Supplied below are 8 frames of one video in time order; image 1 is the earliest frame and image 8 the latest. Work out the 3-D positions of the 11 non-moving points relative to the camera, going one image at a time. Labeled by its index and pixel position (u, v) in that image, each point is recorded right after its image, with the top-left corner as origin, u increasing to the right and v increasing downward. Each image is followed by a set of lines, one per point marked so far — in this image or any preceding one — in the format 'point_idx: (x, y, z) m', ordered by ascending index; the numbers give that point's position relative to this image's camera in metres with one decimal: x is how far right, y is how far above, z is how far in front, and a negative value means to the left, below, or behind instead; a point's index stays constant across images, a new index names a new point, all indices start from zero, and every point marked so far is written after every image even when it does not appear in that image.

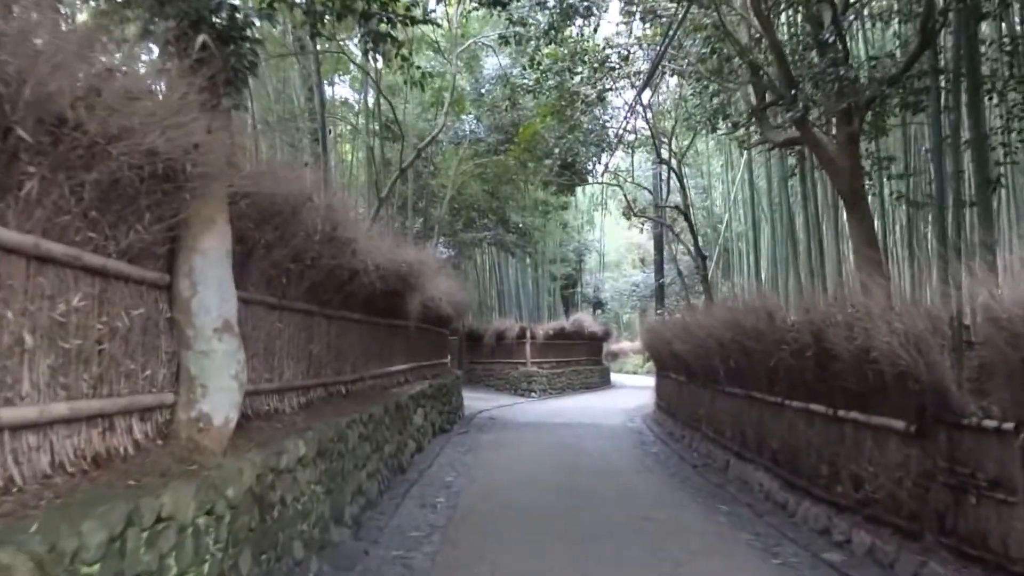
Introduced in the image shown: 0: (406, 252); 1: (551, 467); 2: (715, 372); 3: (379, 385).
0: (-0.7, +0.2, +7.7) m
1: (+0.3, -1.4, +8.9) m
2: (+1.6, -0.7, +8.8) m
3: (-1.0, -0.7, +8.3) m
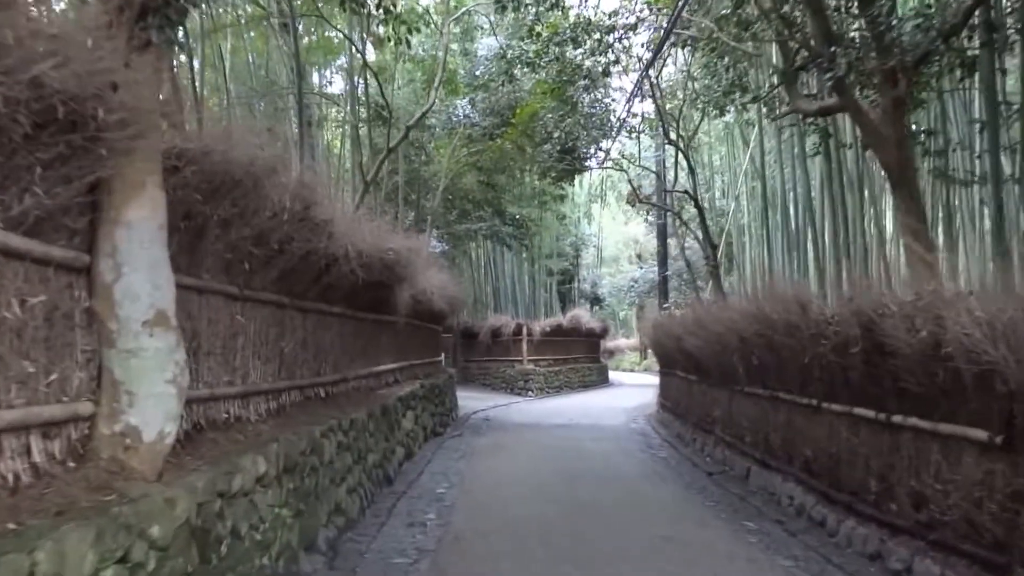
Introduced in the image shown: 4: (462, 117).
0: (-0.7, +0.3, +6.9) m
1: (+0.3, -1.4, +8.2) m
2: (+1.6, -0.6, +8.0) m
3: (-1.0, -0.7, +7.5) m
4: (-0.6, +2.1, +13.2) m
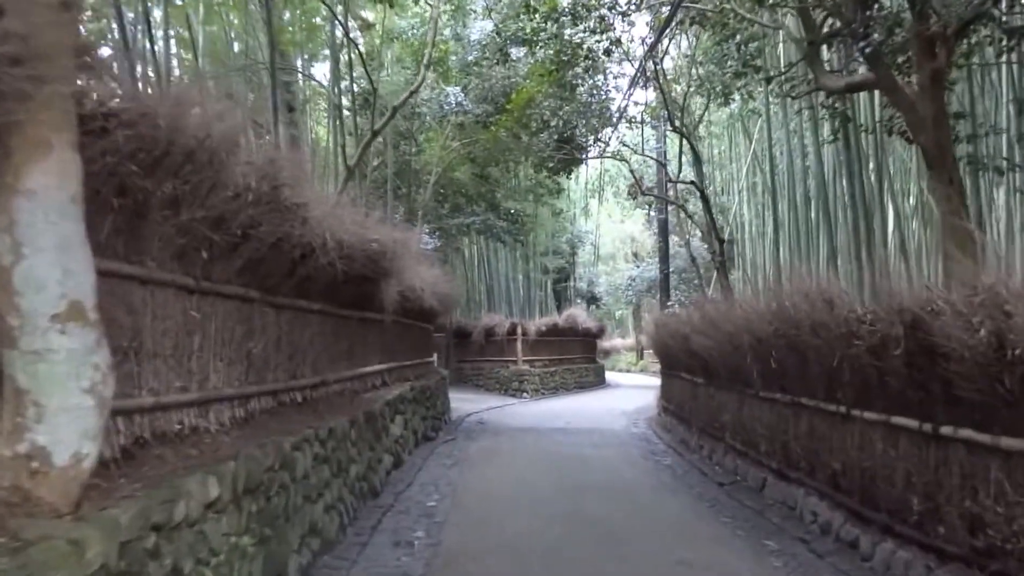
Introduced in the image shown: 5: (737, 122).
0: (-0.8, +0.3, +6.3) m
1: (+0.3, -1.4, +7.6) m
2: (+1.6, -0.6, +7.4) m
3: (-1.0, -0.6, +6.9) m
4: (-0.6, +2.1, +12.6) m
5: (+2.6, +1.9, +12.4) m
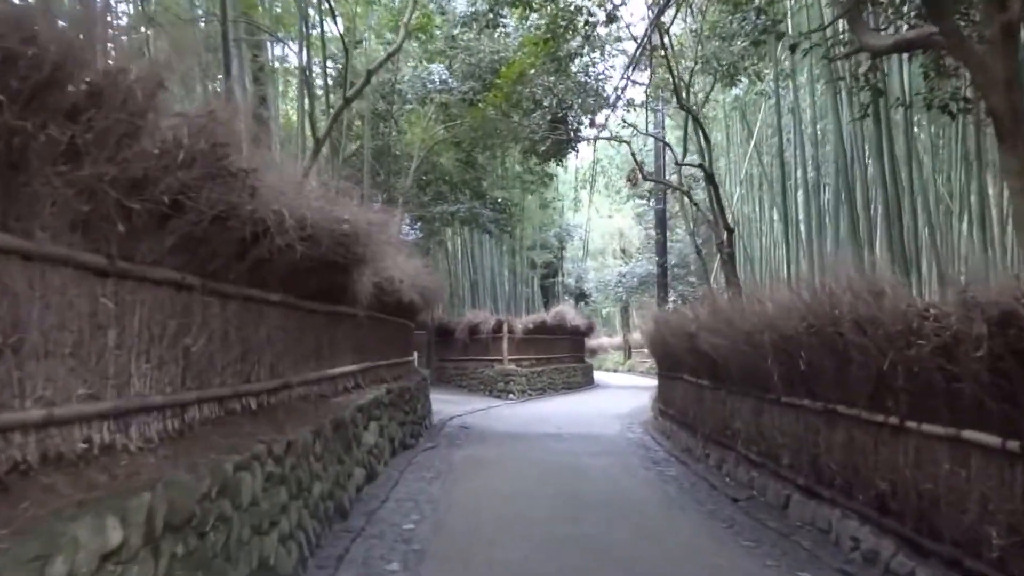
0: (-0.8, +0.4, +5.5) m
1: (+0.2, -1.3, +6.7) m
2: (+1.5, -0.5, +6.6) m
3: (-1.1, -0.6, +6.1) m
4: (-0.8, +2.2, +11.7) m
5: (+2.5, +2.0, +11.6) m
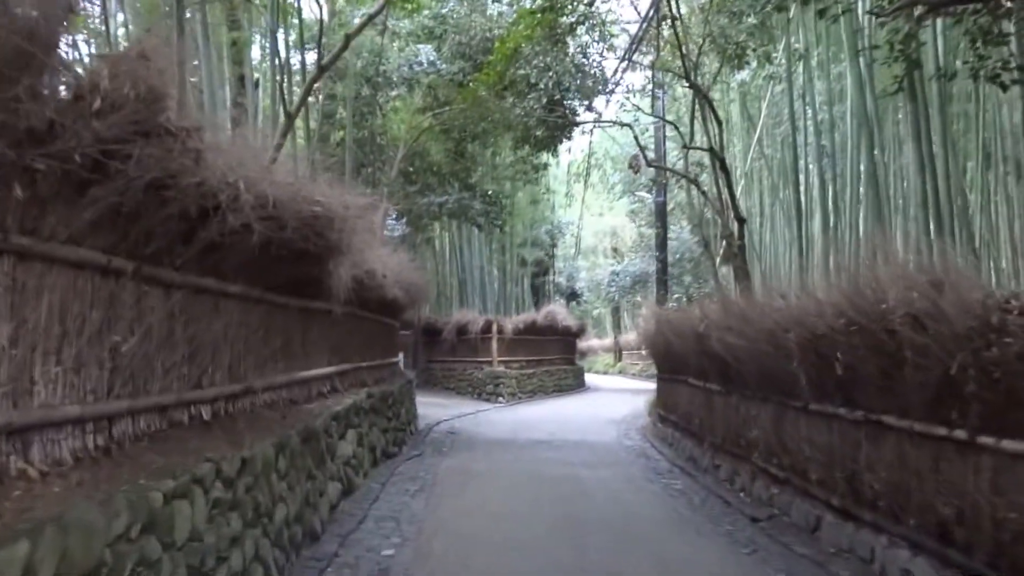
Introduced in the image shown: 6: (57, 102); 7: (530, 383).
0: (-0.8, +0.4, +4.7) m
1: (+0.2, -1.3, +6.0) m
2: (+1.5, -0.5, +5.9) m
3: (-1.1, -0.5, +5.4) m
4: (-0.9, +2.2, +11.0) m
5: (+2.4, +2.0, +11.0) m
6: (-1.0, +0.4, +2.5) m
7: (+0.3, -1.7, +19.5) m
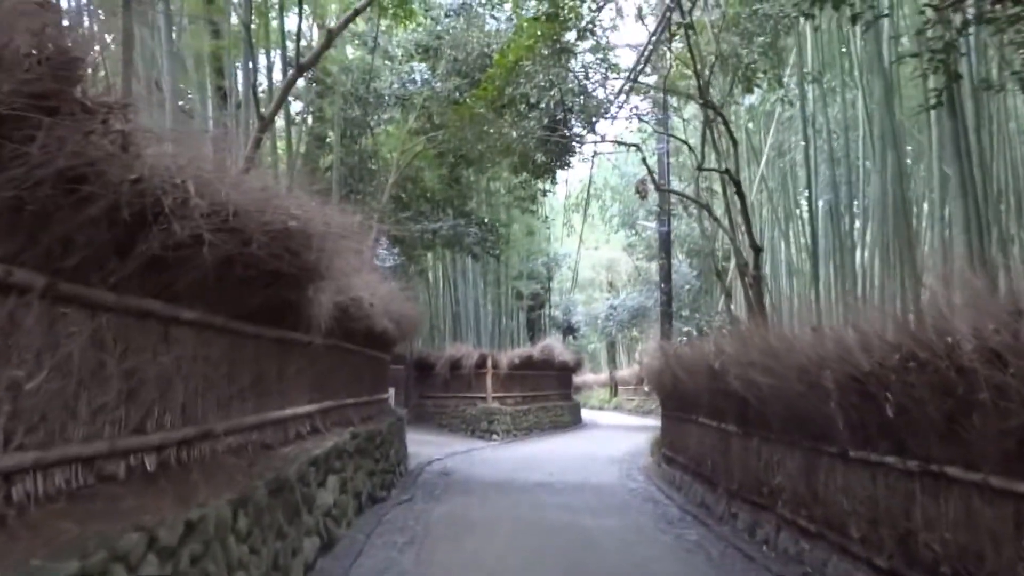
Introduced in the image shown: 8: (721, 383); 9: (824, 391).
0: (-0.8, +0.3, +4.1) m
1: (+0.2, -1.4, +5.4) m
2: (+1.5, -0.7, +5.3) m
3: (-1.1, -0.7, +4.7) m
4: (-0.9, +1.9, +10.4) m
5: (+2.4, +1.7, +10.4) m
6: (-1.0, +0.4, +1.9) m
7: (+0.2, -2.2, +18.9) m
8: (+1.4, -0.6, +7.3) m
9: (+1.4, -0.5, +5.0) m
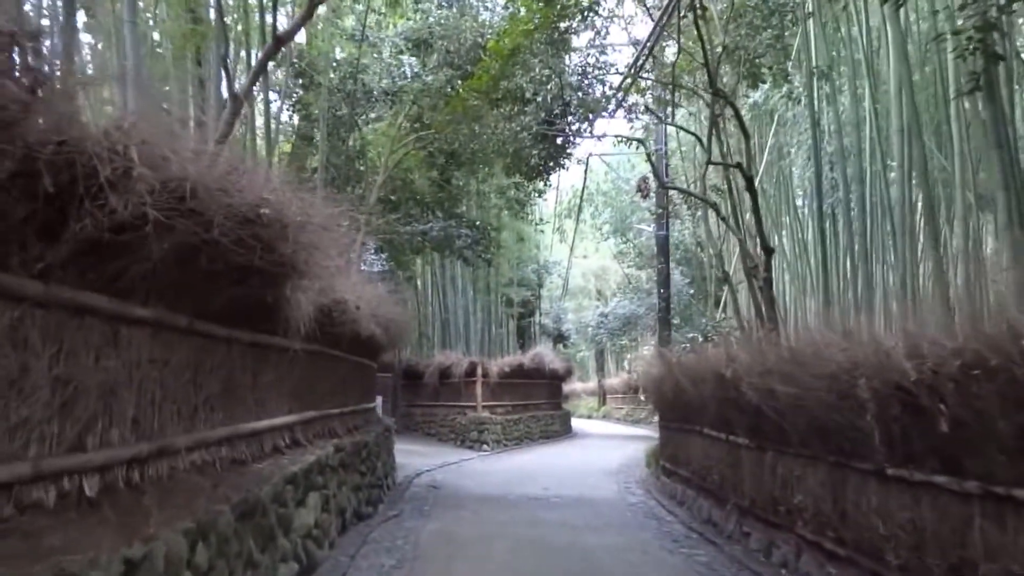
0: (-0.8, +0.3, +3.6) m
1: (+0.2, -1.4, +4.9) m
2: (+1.5, -0.7, +4.8) m
3: (-1.1, -0.7, +4.2) m
4: (-0.9, +1.9, +9.9) m
5: (+2.4, +1.6, +10.0) m
6: (-0.9, +0.4, +1.4) m
7: (+0.1, -2.3, +18.4) m
8: (+1.3, -0.6, +6.8) m
9: (+1.4, -0.5, +4.5) m
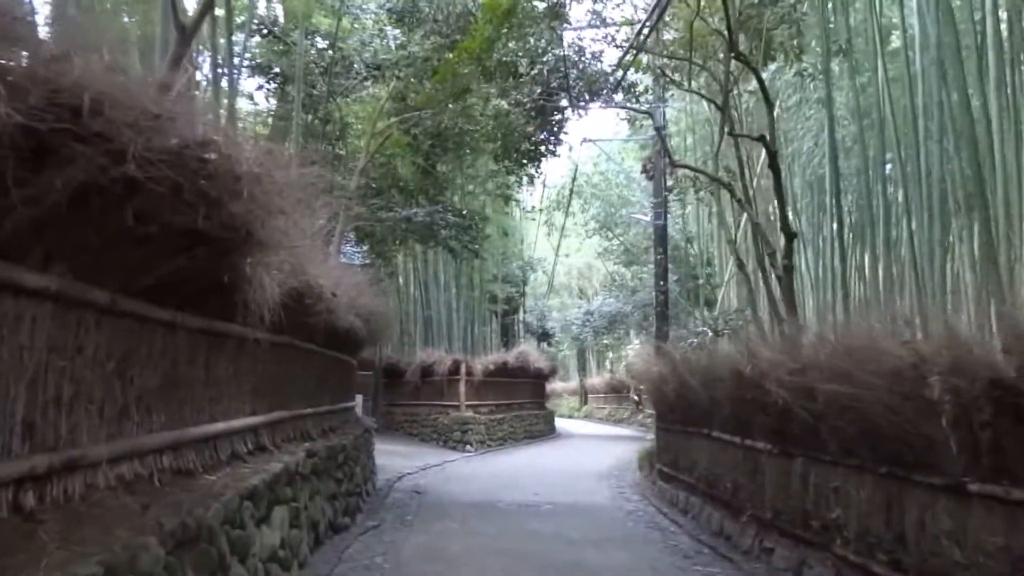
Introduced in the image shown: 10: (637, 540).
0: (-0.8, +0.4, +2.9) m
1: (+0.2, -1.3, +4.1) m
2: (+1.5, -0.6, +4.1) m
3: (-1.1, -0.6, +3.4) m
4: (-1.0, +1.9, +9.2) m
5: (+2.3, +1.7, +9.2) m
6: (-0.9, +0.5, +0.7) m
7: (-0.2, -2.3, +17.6) m
8: (+1.3, -0.6, +6.1) m
9: (+1.4, -0.4, +3.8) m
10: (+0.8, -1.7, +7.3) m
